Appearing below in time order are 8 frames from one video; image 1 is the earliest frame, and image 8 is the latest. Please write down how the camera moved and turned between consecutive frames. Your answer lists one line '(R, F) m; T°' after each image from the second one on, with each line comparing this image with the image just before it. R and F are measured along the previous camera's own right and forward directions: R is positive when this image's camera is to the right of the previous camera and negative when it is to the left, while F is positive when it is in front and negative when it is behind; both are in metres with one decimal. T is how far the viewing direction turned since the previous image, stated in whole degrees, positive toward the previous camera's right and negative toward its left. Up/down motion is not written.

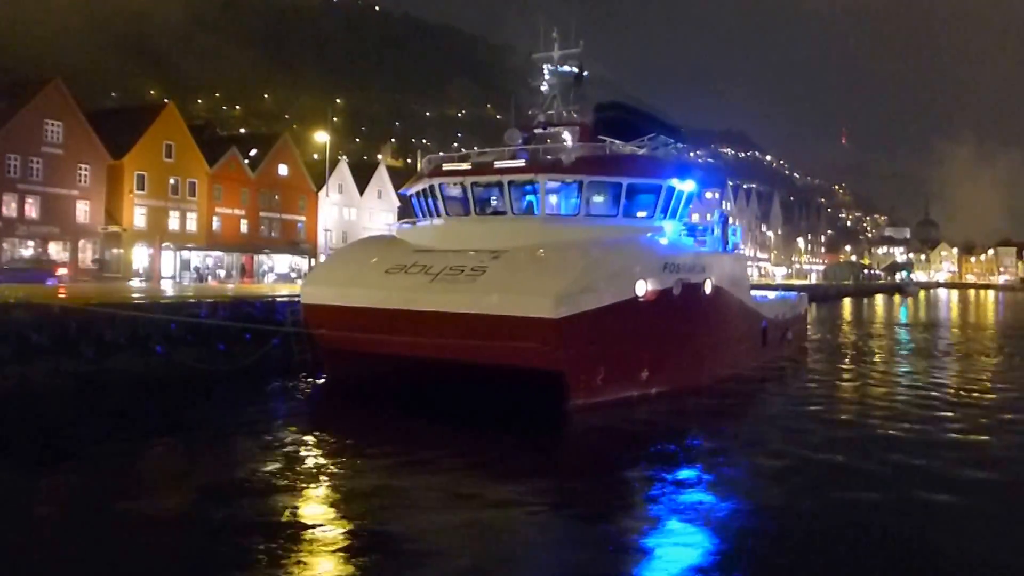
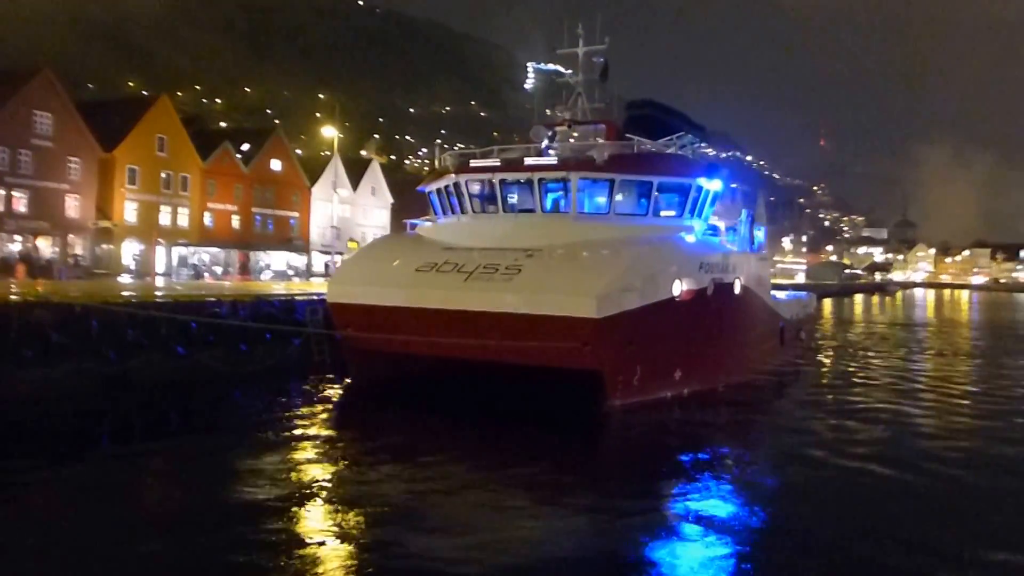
(-0.9, +0.3) m; +2°
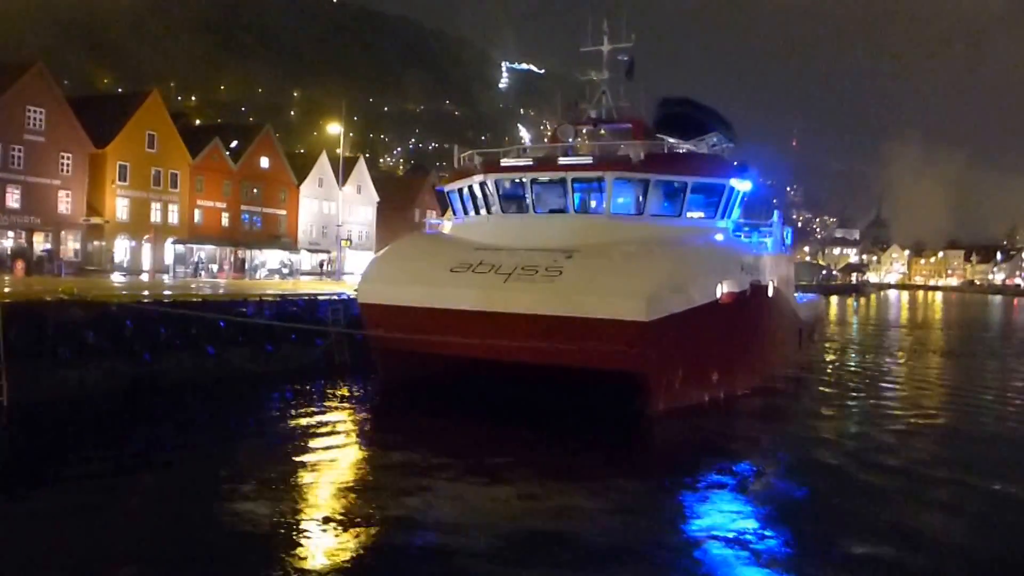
(-1.1, +0.2) m; +2°
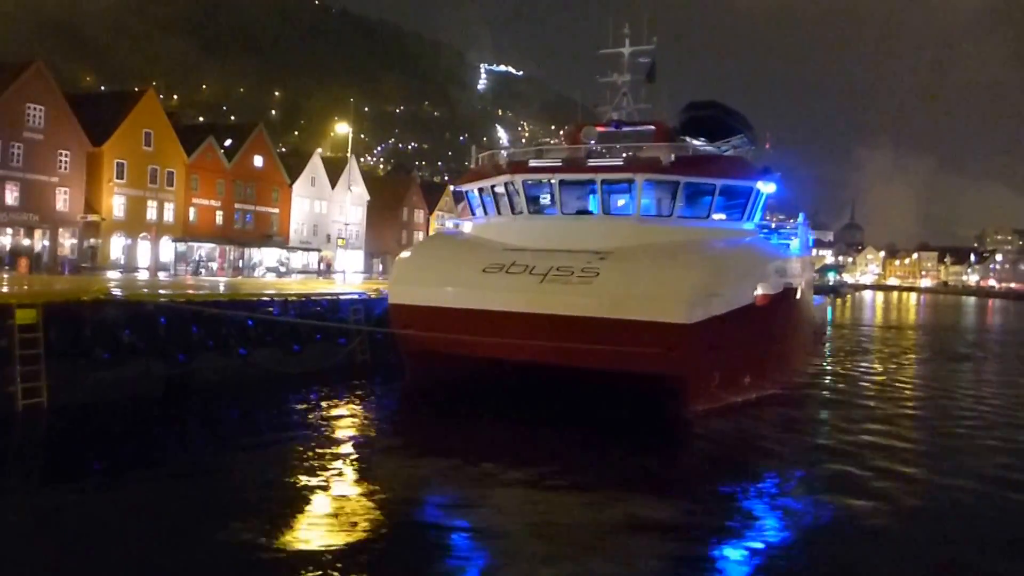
(-1.0, 0.0) m; +2°
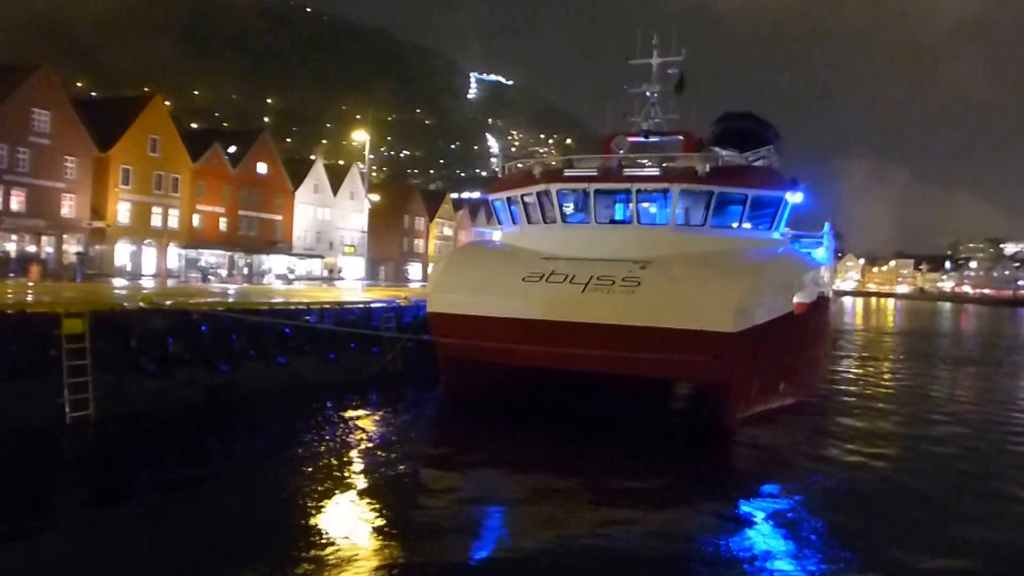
(-0.9, 0.0) m; +1°
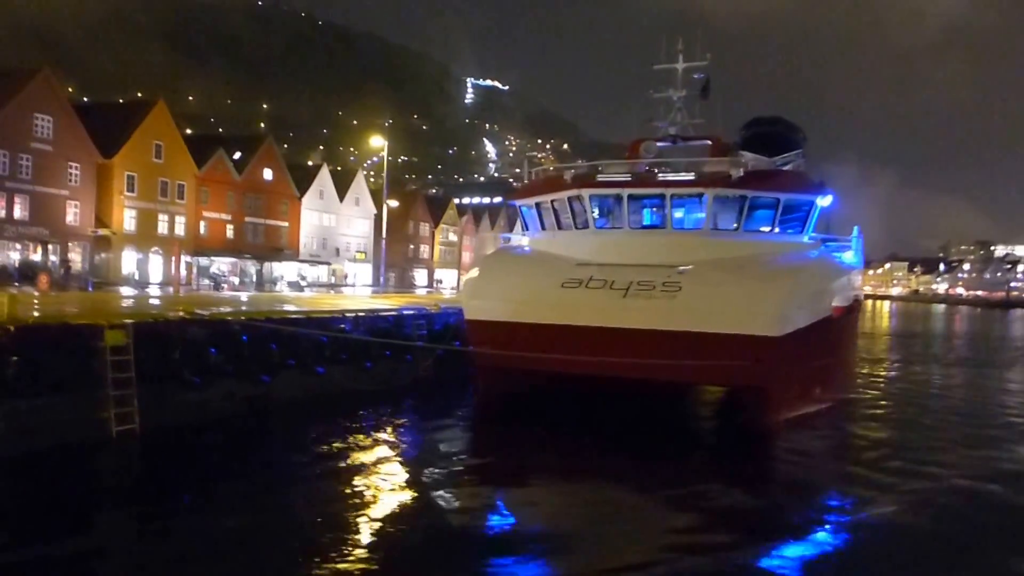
(-0.8, +0.1) m; +1°
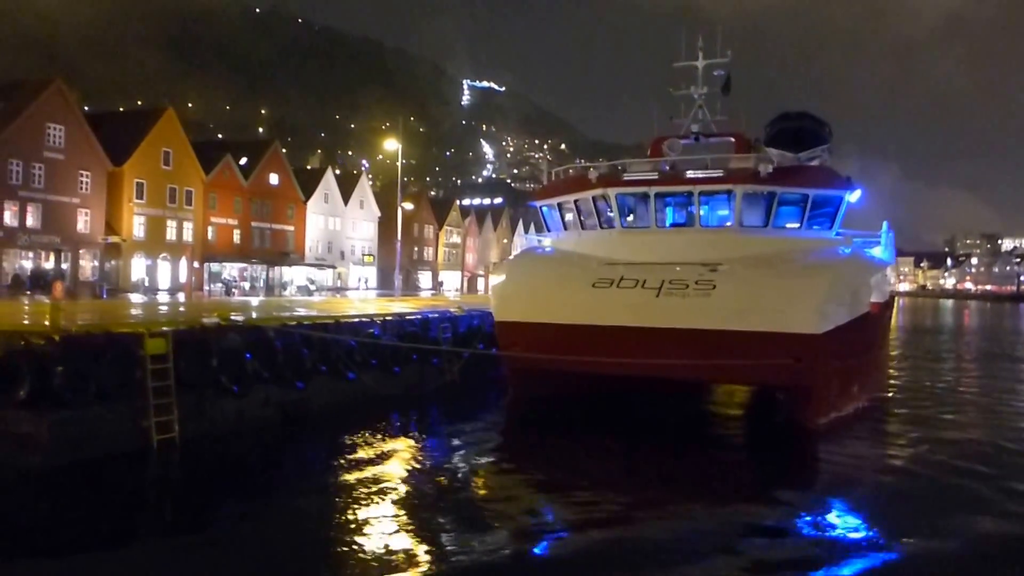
(-0.6, +0.1) m; +1°
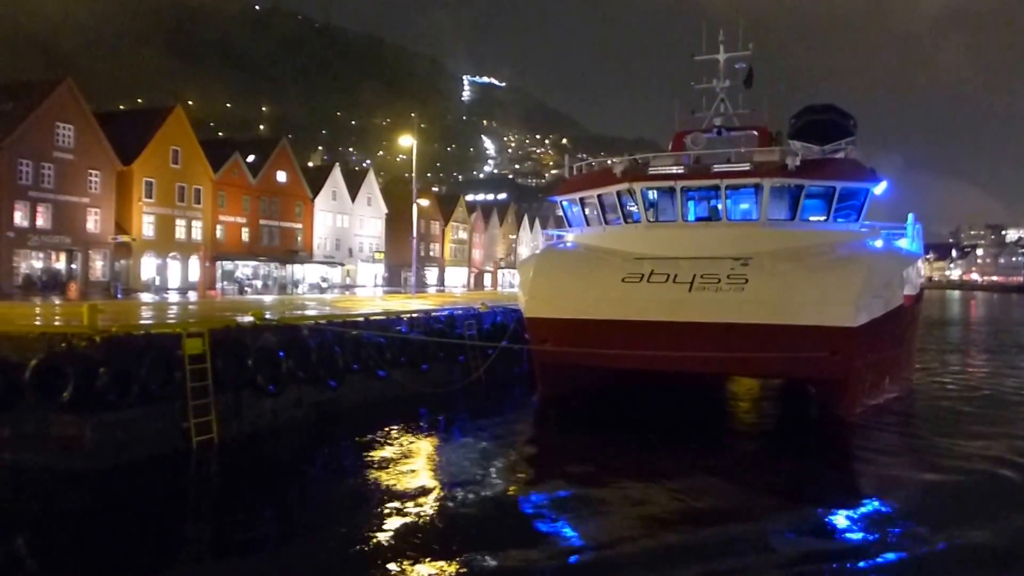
(-0.5, +0.1) m; 0°
